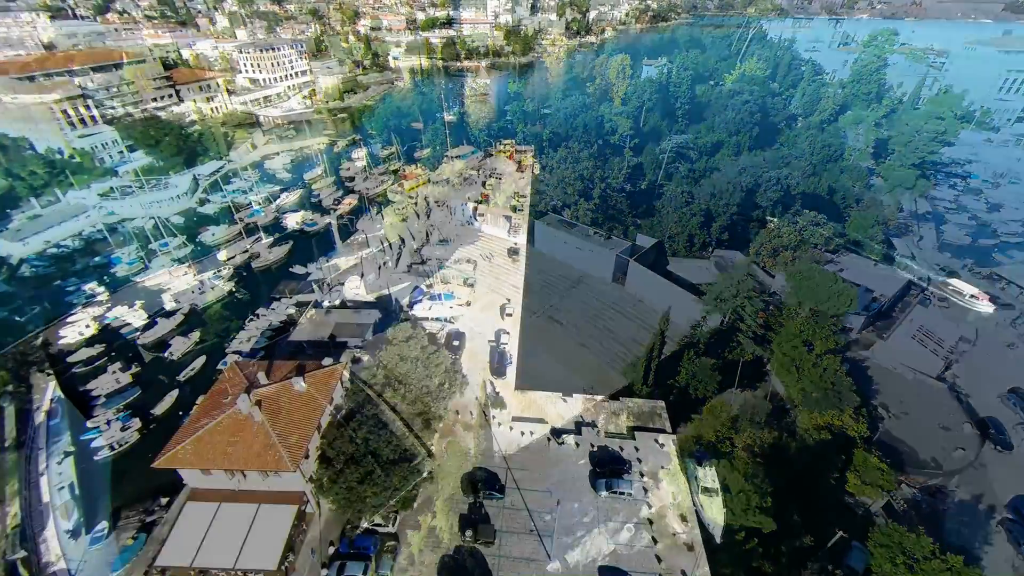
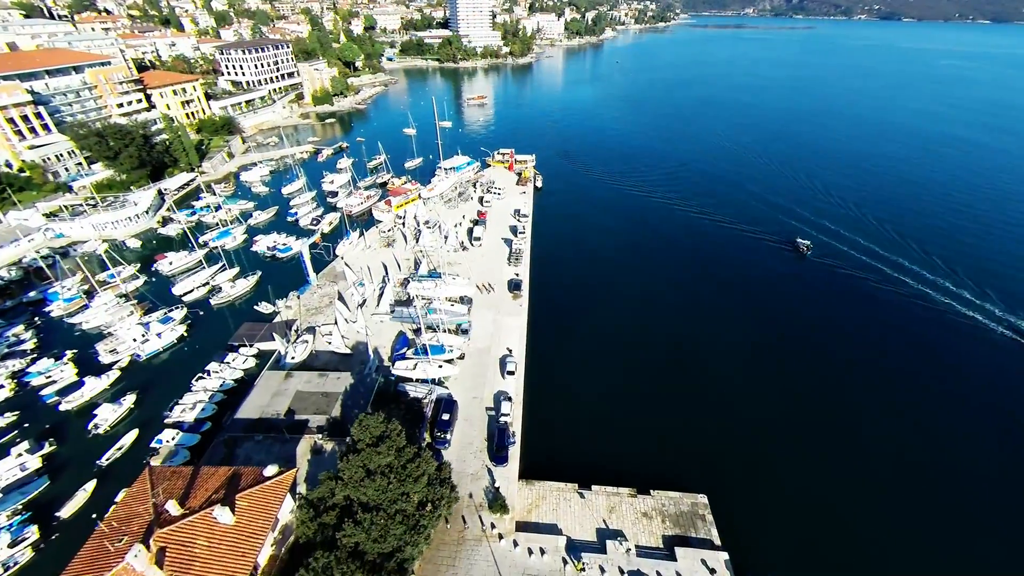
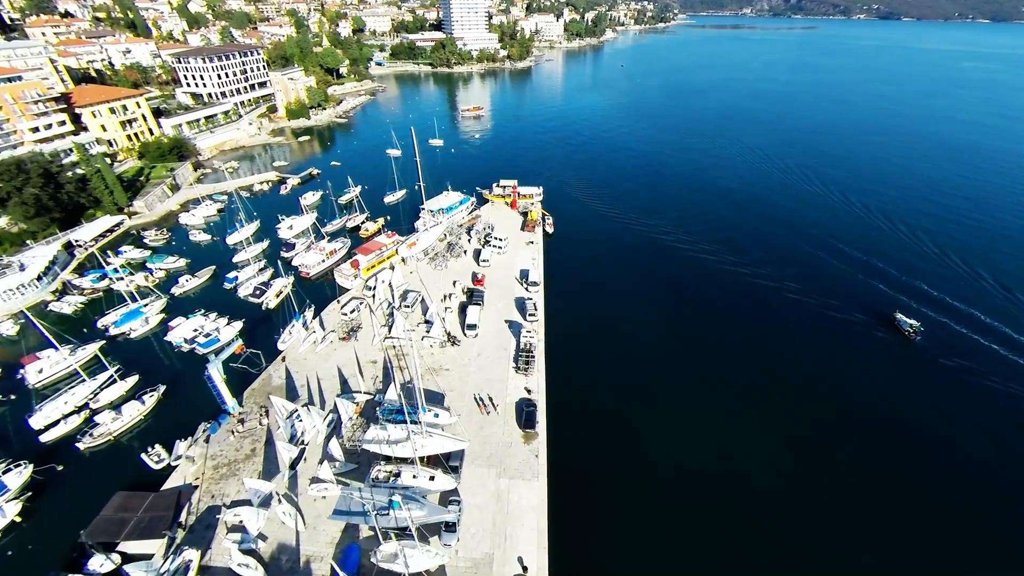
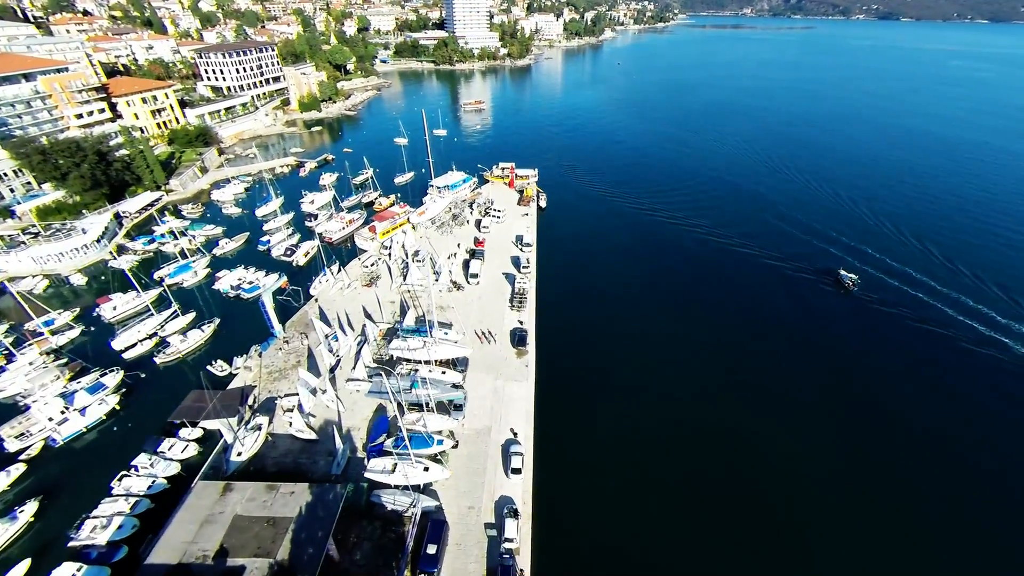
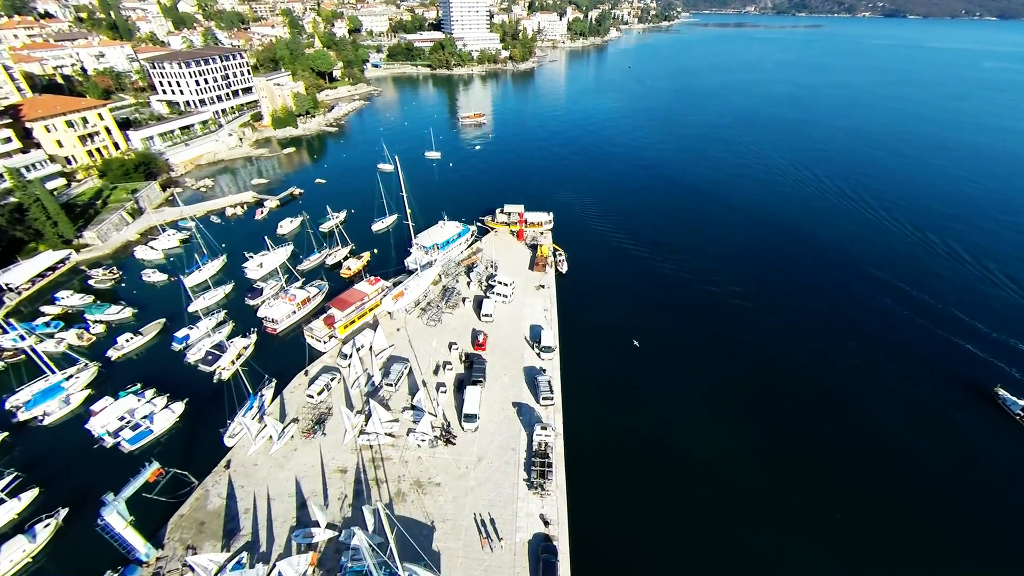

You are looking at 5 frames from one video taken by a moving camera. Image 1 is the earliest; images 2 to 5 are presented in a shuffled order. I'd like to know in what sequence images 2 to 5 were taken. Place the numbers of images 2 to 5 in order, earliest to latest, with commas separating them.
2, 4, 3, 5
